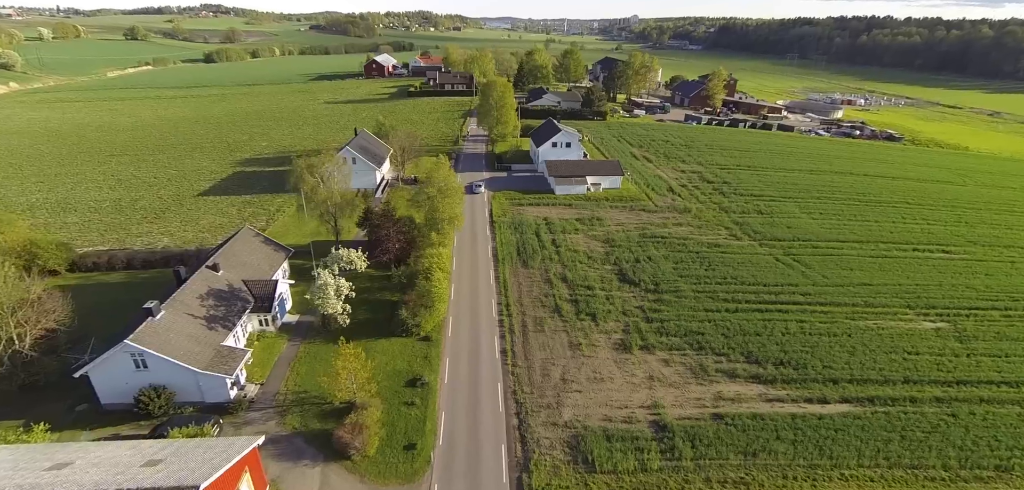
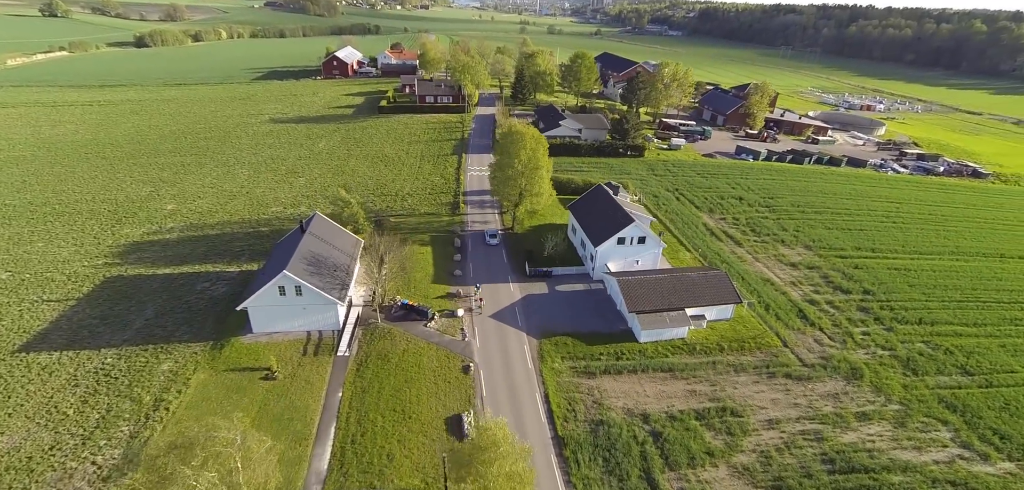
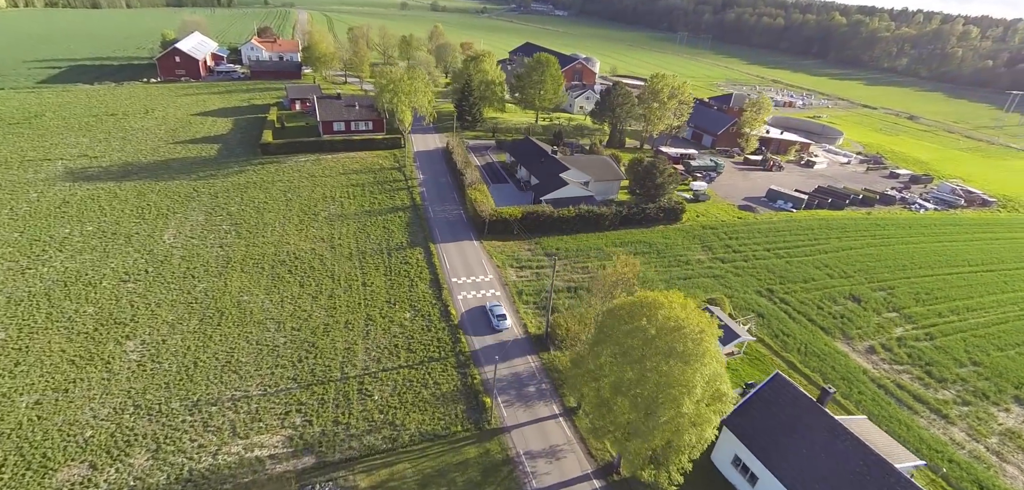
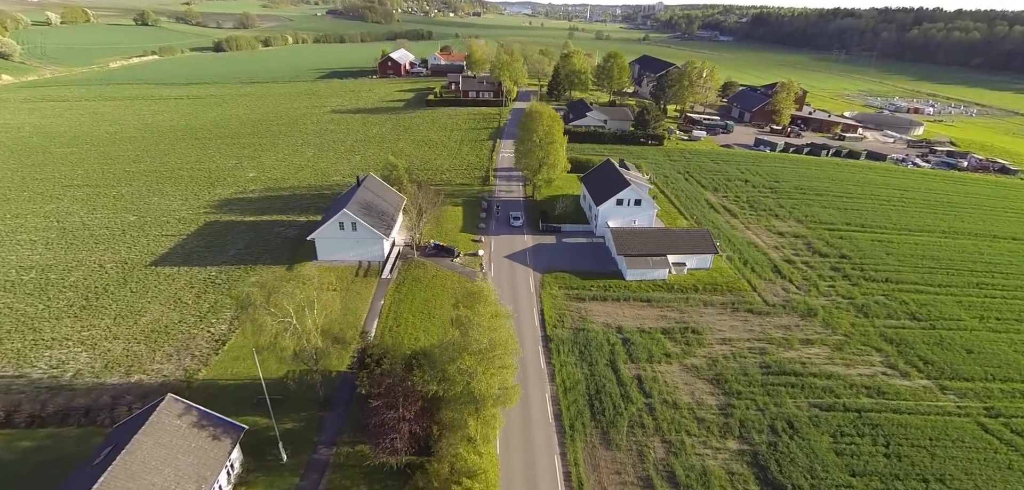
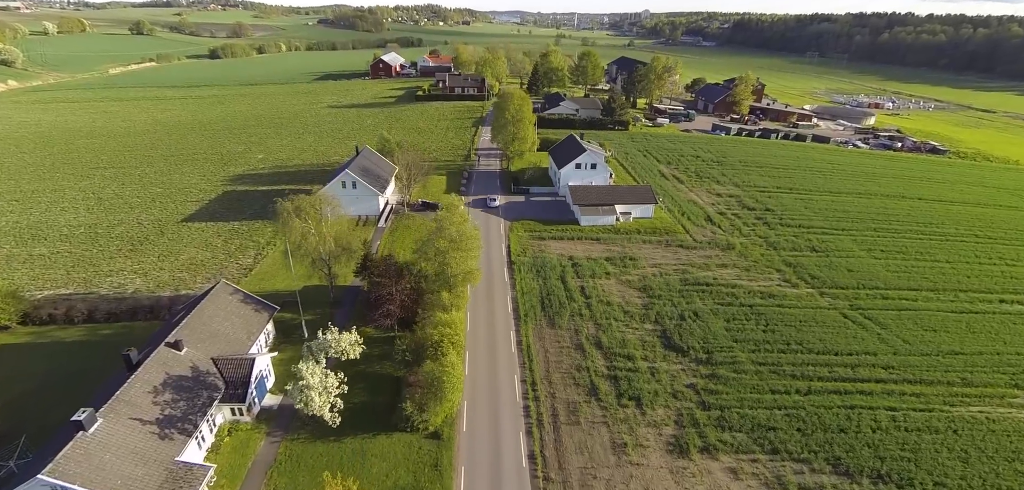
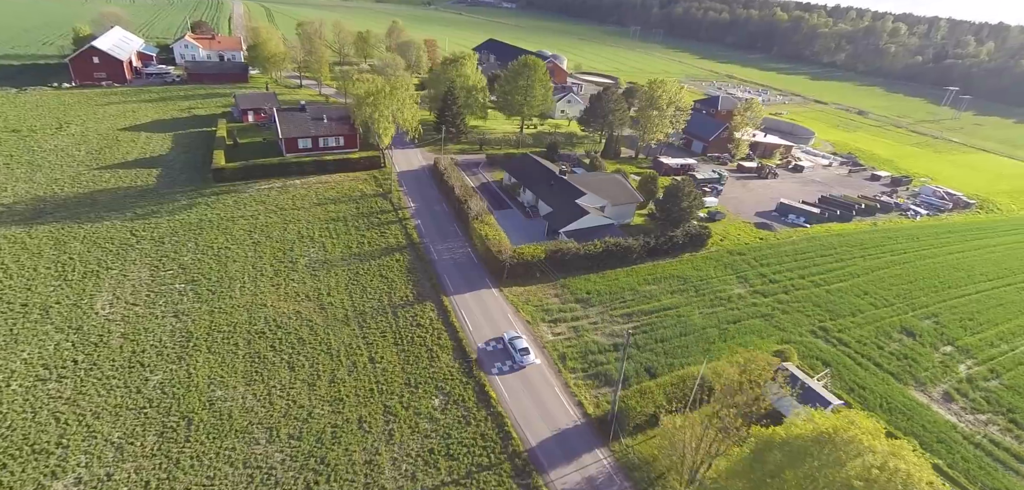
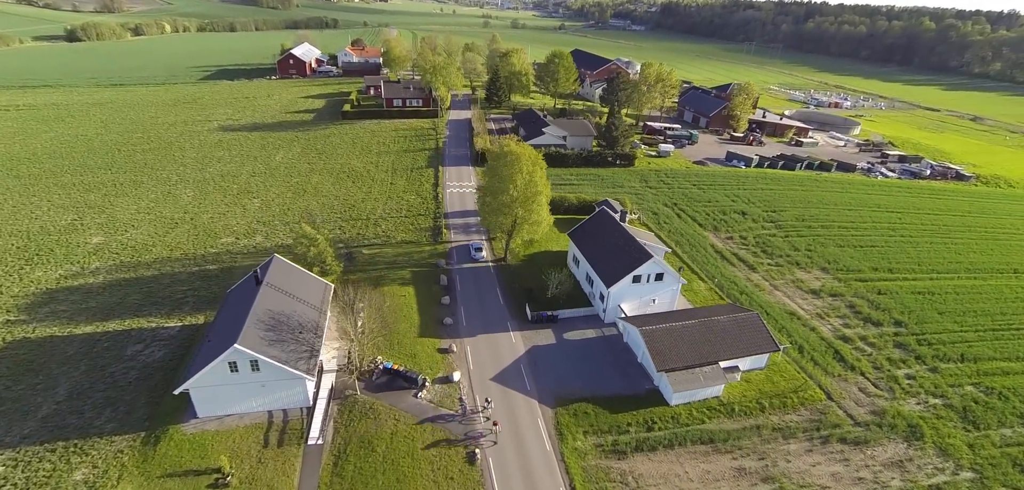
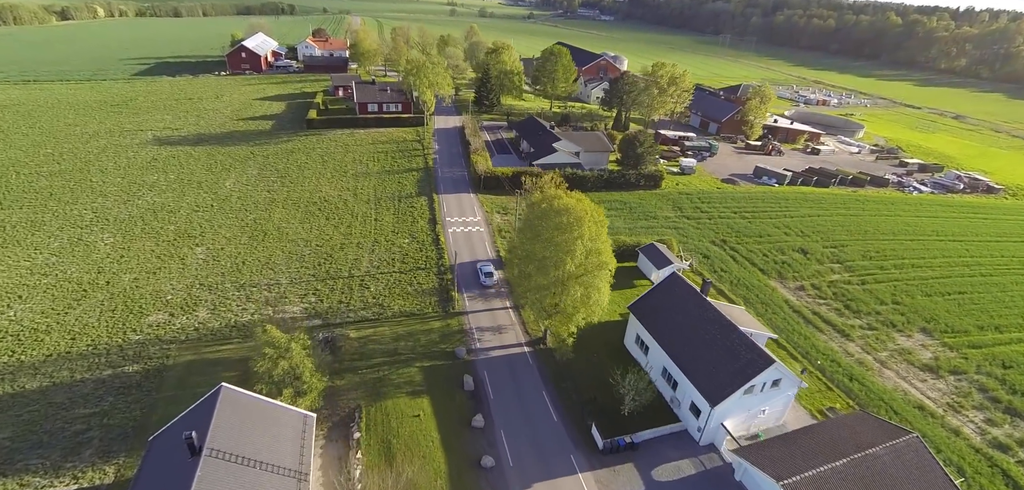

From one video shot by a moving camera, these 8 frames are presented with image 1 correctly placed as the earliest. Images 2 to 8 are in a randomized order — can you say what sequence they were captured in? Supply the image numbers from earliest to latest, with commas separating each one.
5, 4, 2, 7, 8, 3, 6
